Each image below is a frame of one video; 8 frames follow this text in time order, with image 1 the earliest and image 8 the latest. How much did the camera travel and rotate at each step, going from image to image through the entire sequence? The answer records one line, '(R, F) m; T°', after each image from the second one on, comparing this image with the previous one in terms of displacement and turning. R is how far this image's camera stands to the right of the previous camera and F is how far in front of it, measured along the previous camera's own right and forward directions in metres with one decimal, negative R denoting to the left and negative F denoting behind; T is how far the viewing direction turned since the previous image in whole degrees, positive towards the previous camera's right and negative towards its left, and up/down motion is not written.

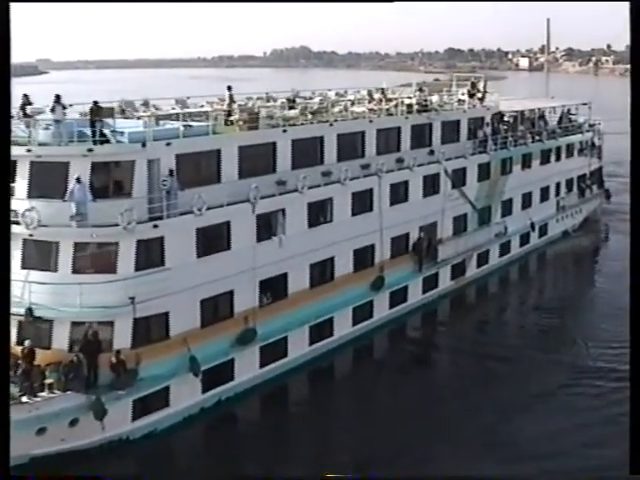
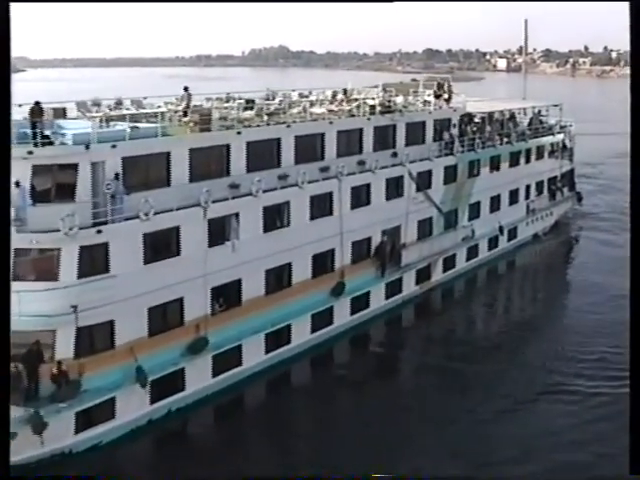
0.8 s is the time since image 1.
(+0.9, -1.5) m; -2°
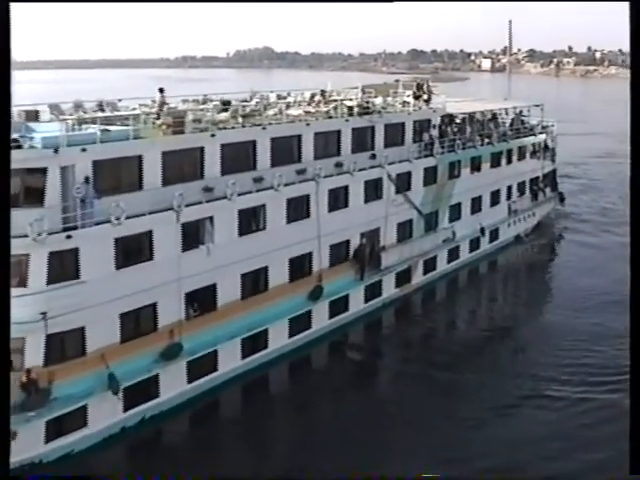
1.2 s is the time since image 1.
(+0.1, +0.1) m; +1°
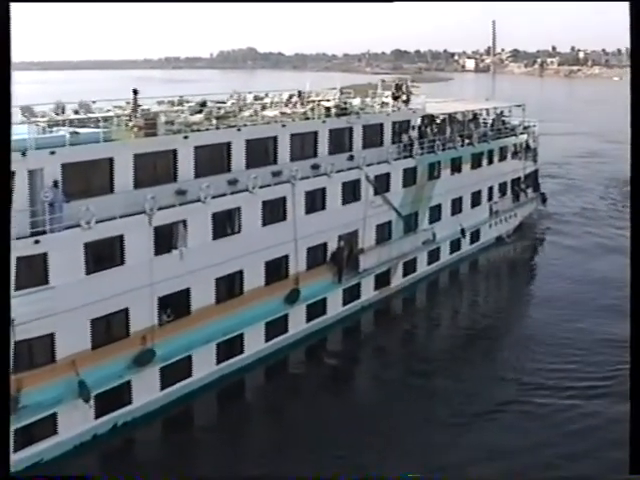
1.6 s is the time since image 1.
(+0.1, +0.1) m; +1°
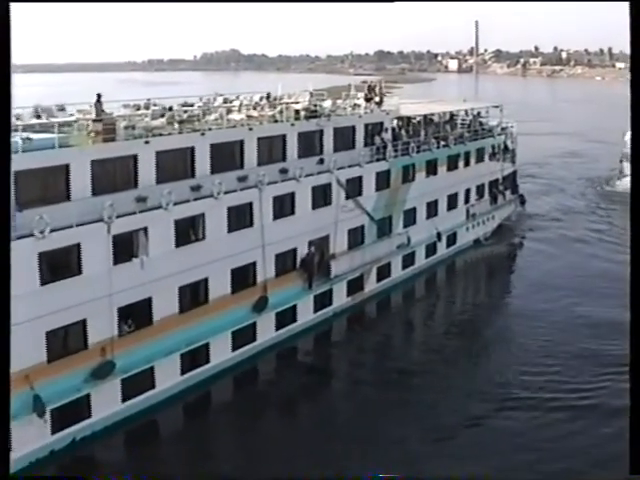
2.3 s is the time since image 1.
(+0.1, +0.3) m; +1°
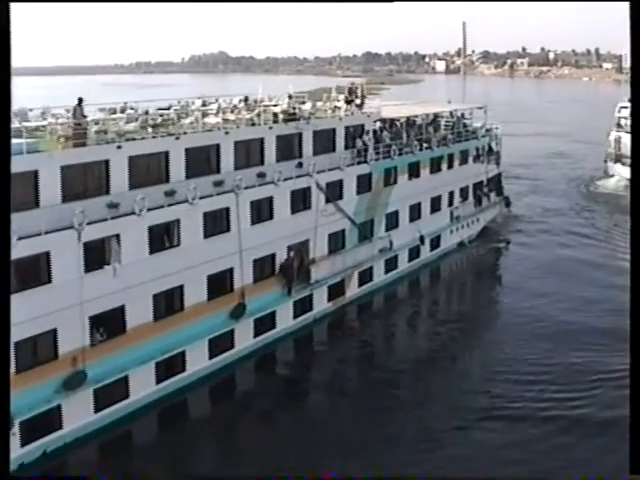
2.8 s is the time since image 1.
(+0.1, +0.2) m; 0°
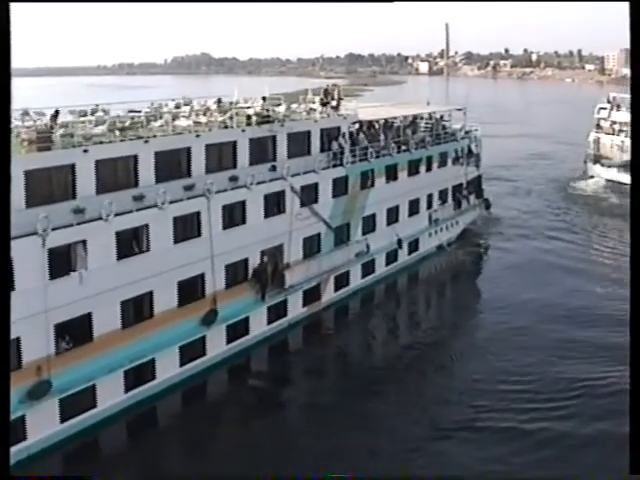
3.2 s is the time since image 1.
(+0.1, +0.2) m; +1°
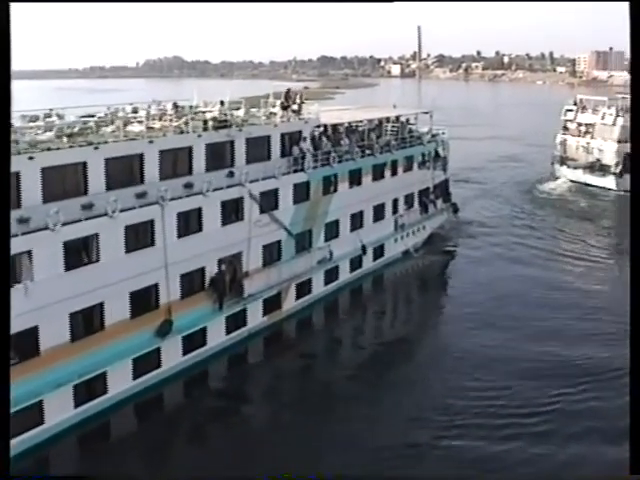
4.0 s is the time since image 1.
(+0.1, +0.3) m; +1°
